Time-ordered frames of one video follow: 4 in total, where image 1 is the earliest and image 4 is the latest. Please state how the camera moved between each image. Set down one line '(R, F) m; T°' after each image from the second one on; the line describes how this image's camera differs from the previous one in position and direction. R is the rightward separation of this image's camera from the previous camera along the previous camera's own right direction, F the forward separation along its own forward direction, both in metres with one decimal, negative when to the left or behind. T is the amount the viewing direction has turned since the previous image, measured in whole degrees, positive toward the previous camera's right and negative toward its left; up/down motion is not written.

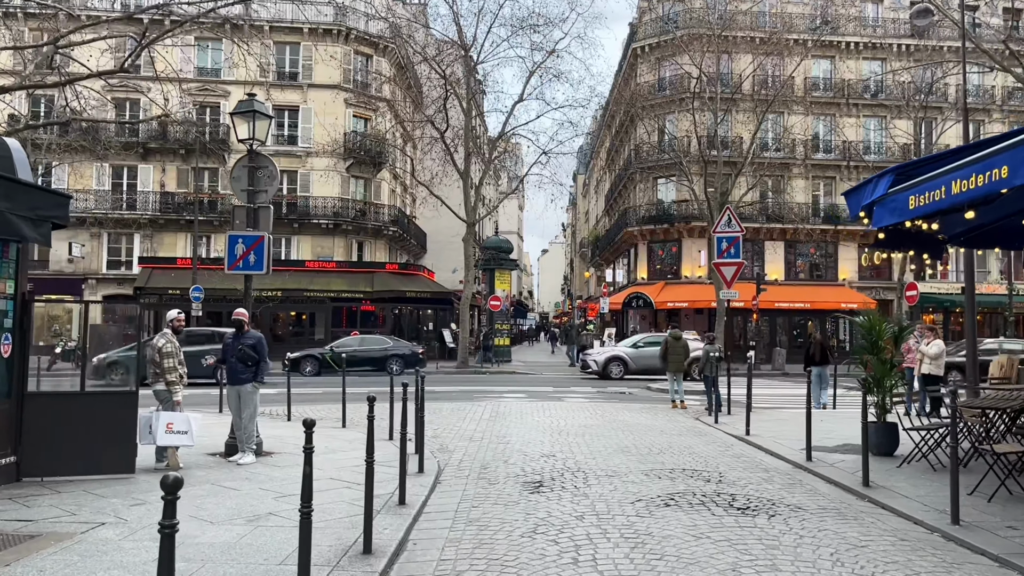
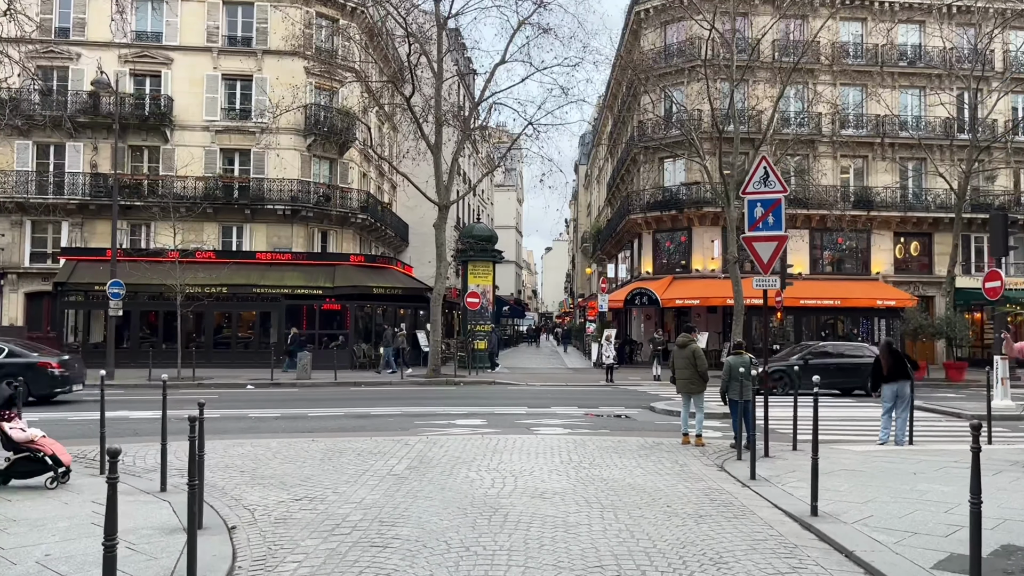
(+0.9, +4.5) m; -1°
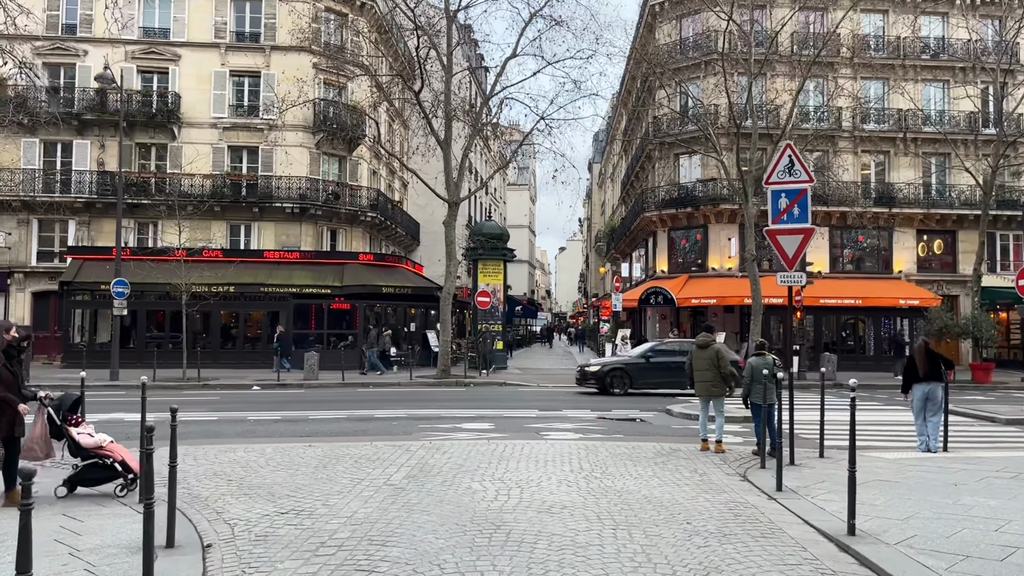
(+0.1, +0.6) m; -1°
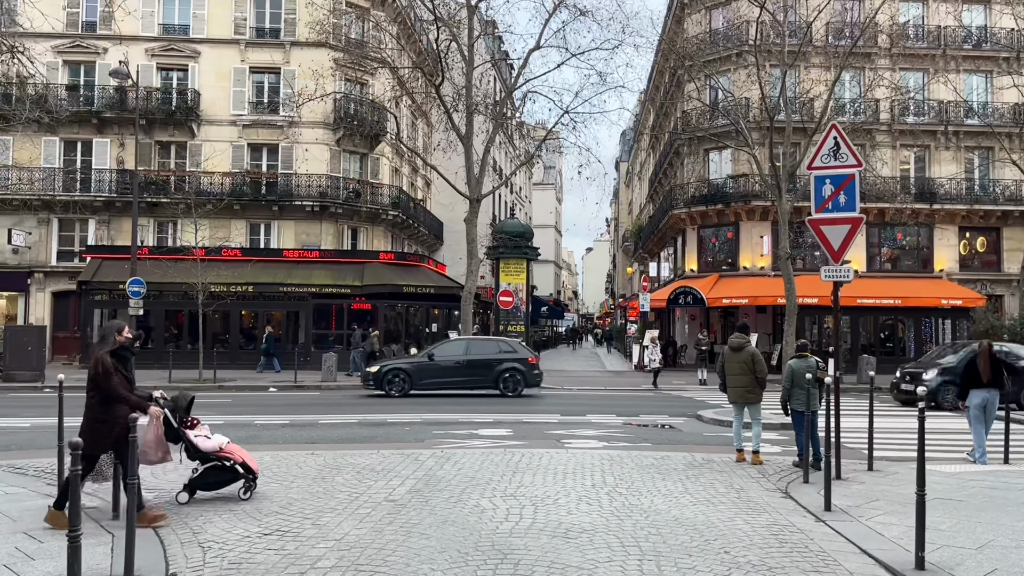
(+0.1, +0.8) m; -2°
